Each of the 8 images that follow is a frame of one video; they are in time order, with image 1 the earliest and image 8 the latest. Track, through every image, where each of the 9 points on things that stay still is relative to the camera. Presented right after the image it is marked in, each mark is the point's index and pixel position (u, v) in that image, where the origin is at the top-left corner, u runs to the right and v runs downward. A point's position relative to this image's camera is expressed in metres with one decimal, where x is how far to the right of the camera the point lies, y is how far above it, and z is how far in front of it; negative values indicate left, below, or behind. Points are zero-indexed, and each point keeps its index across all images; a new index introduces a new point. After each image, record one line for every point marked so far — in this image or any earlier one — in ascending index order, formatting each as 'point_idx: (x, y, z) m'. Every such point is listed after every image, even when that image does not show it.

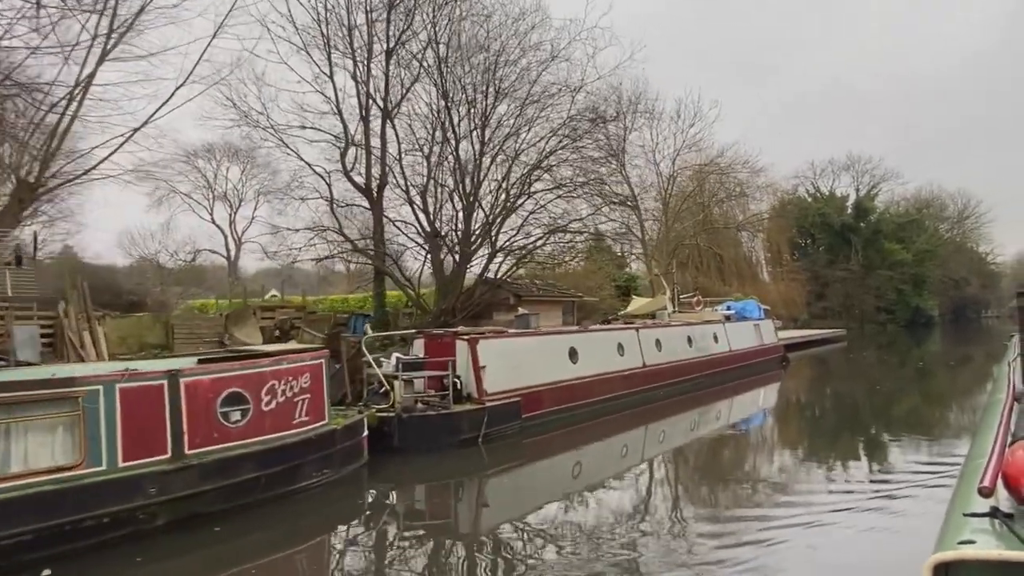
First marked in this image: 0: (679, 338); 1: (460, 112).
0: (+4.1, -1.2, +15.6) m
1: (-1.3, +4.2, +15.3) m
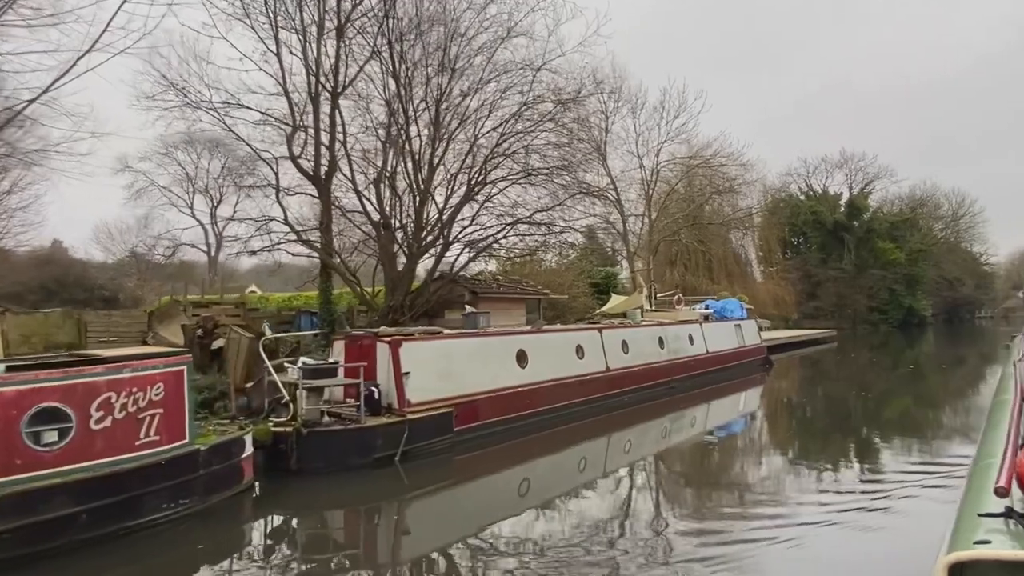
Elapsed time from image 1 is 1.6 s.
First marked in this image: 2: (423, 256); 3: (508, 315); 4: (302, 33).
0: (+3.1, -1.1, +14.4) m
1: (-2.3, +4.3, +14.0) m
2: (-1.9, +0.7, +14.0) m
3: (-0.5, -0.7, +16.1) m
4: (-4.9, +5.9, +14.7) m
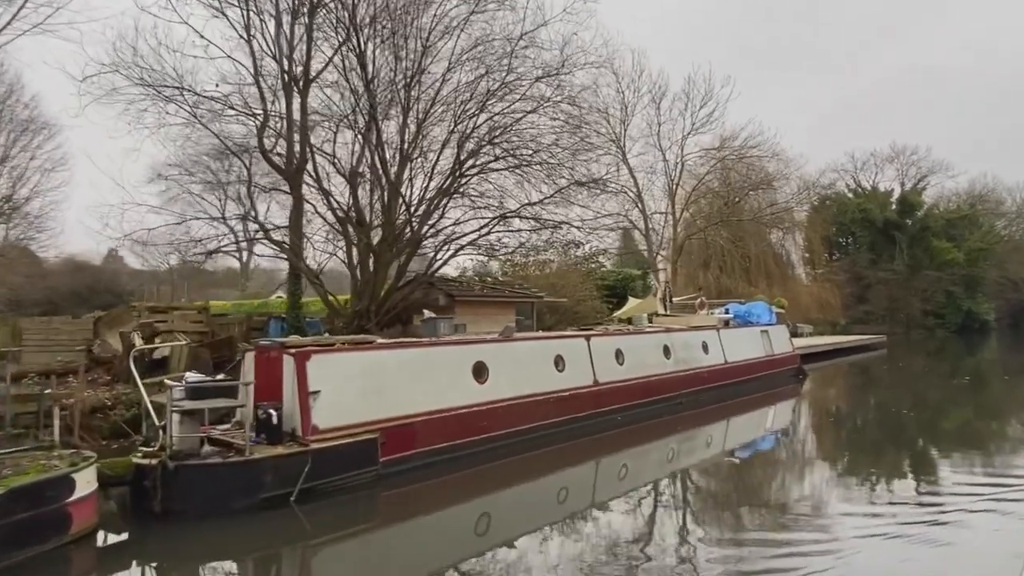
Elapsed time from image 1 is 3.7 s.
0: (+2.8, -1.2, +12.6) m
1: (-2.6, +4.2, +12.7) m
2: (-2.3, +0.6, +12.6) m
3: (-0.7, -0.7, +14.6) m
4: (-5.2, +5.9, +13.6) m
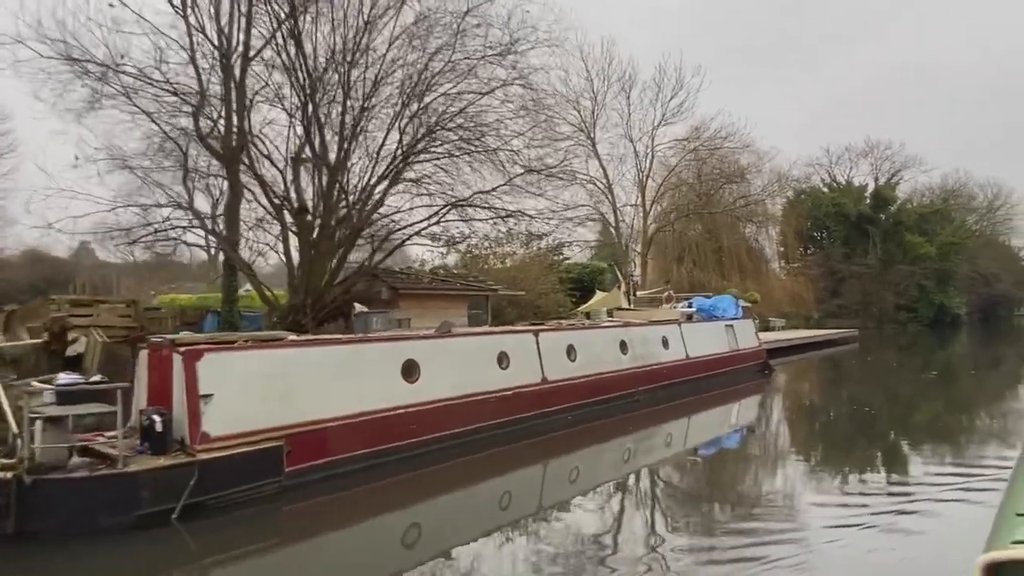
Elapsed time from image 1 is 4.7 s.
0: (+1.8, -1.0, +12.0) m
1: (-3.6, +4.4, +11.9) m
2: (-3.2, +0.8, +11.9) m
3: (-1.8, -0.6, +14.0) m
4: (-6.2, +6.0, +12.7) m
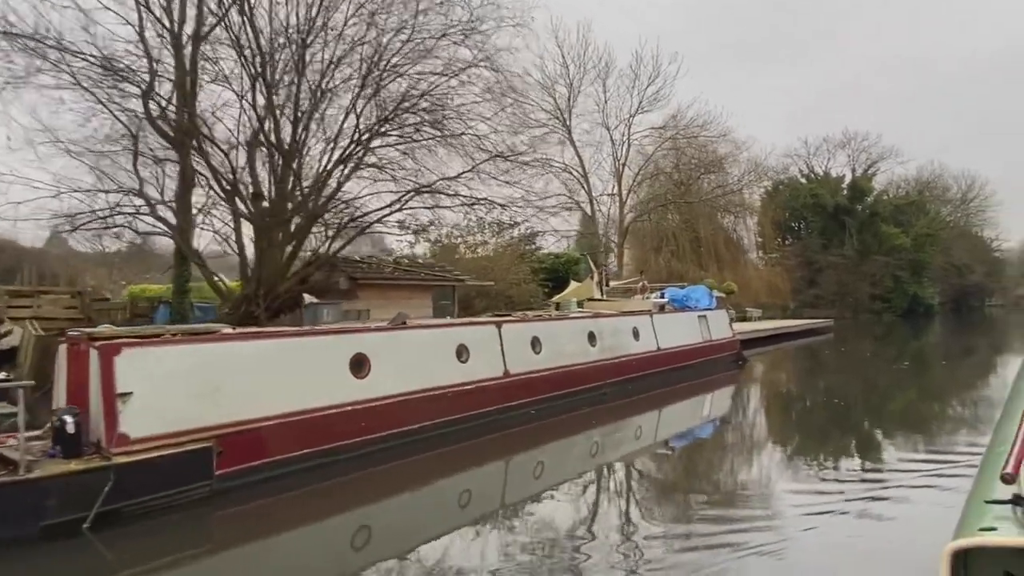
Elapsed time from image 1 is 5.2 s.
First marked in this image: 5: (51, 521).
0: (+1.2, -0.8, +11.7) m
1: (-4.2, +4.6, +11.3) m
2: (-3.9, +0.9, +11.4) m
3: (-2.5, -0.4, +13.5) m
4: (-6.8, +6.2, +12.0) m
5: (-3.7, -1.9, +5.1) m
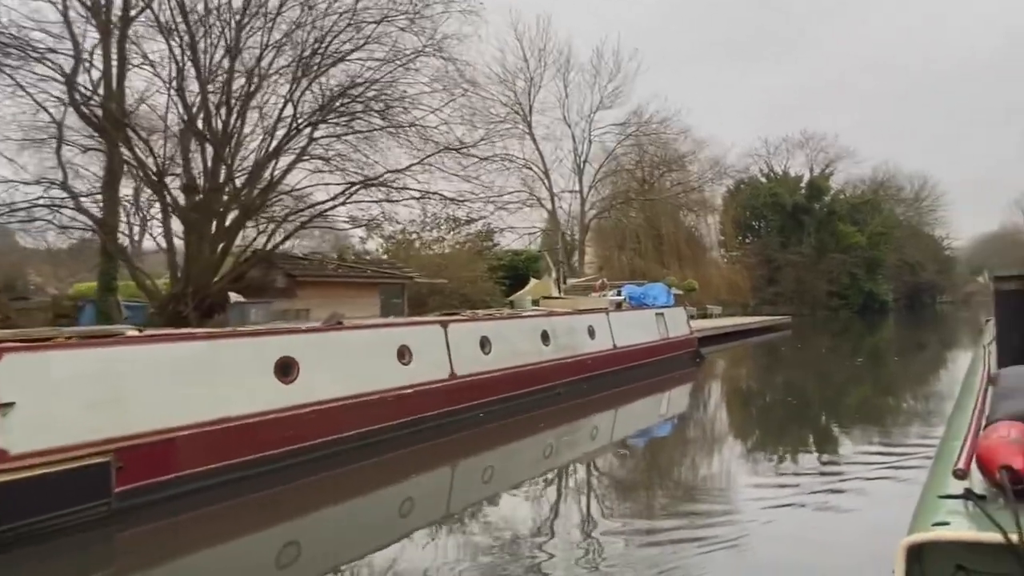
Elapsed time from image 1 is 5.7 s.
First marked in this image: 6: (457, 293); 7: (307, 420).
0: (+0.3, -0.8, +11.3) m
1: (-5.1, +4.6, +10.6) m
2: (-4.8, +1.0, +10.7) m
3: (-3.4, -0.3, +12.9) m
4: (-7.8, +6.2, +11.2) m
5: (-4.2, -1.9, +4.5) m
6: (-1.5, -0.1, +17.0) m
7: (-2.4, -1.5, +7.2) m
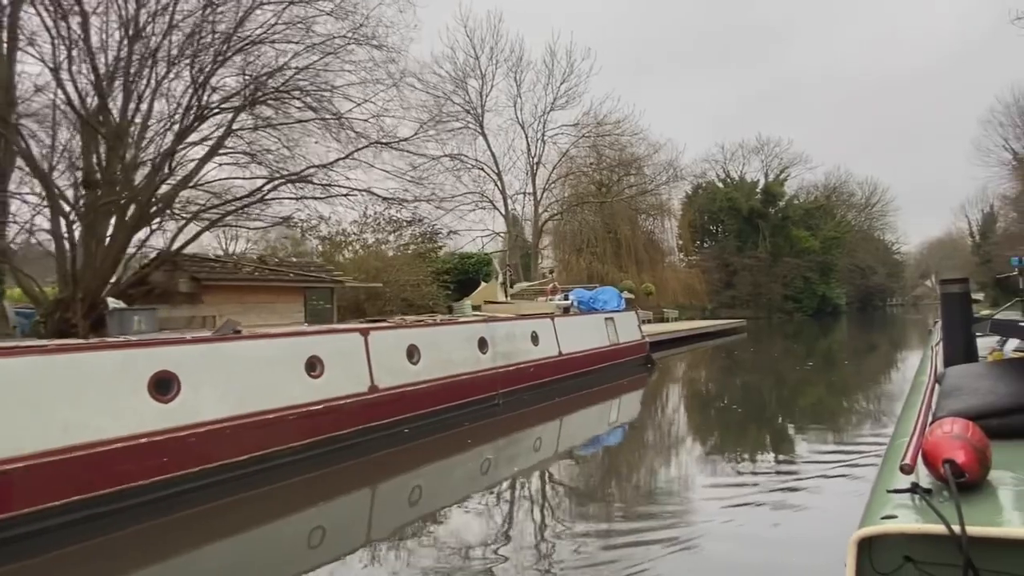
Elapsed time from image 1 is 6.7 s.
0: (-0.8, -0.9, +10.6) m
1: (-6.2, +4.5, +9.6) m
2: (-5.8, +0.9, +9.7) m
3: (-4.6, -0.4, +12.0) m
4: (-8.9, +6.2, +10.0) m
5: (-5.0, -1.9, +3.4) m
6: (-2.9, -0.3, +16.2) m
7: (-3.2, -1.5, +6.3) m
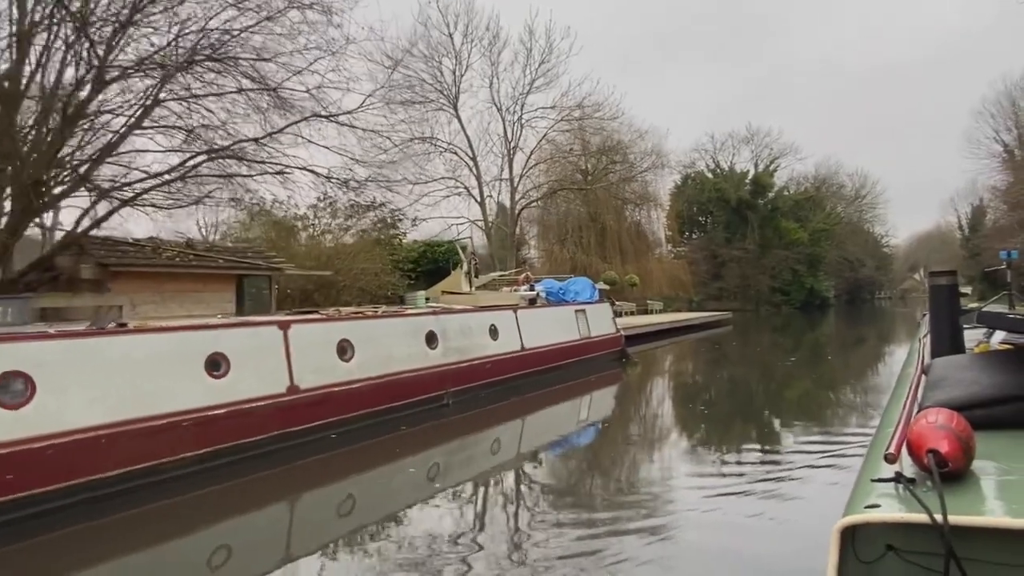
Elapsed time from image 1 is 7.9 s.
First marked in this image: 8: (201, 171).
0: (-1.6, -0.7, +9.6) m
1: (-6.9, +4.7, +8.5) m
2: (-6.6, +1.1, +8.6) m
3: (-5.4, -0.2, +11.0) m
4: (-9.6, +6.4, +8.9) m
5: (-5.6, -1.8, +2.5) m
6: (-3.7, 0.0, +15.2) m
7: (-3.9, -1.4, +5.3) m
8: (-4.8, +1.8, +9.8) m
